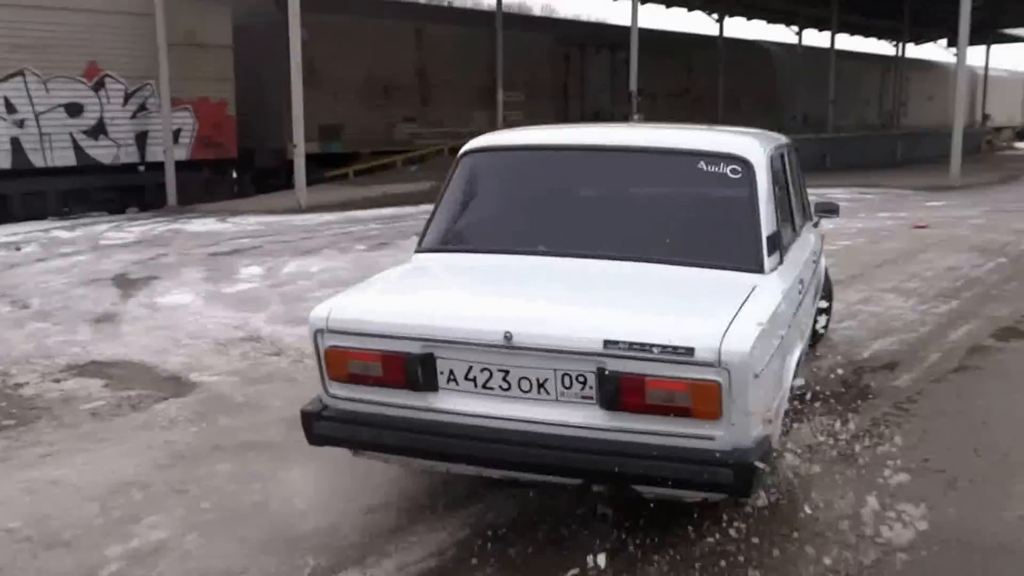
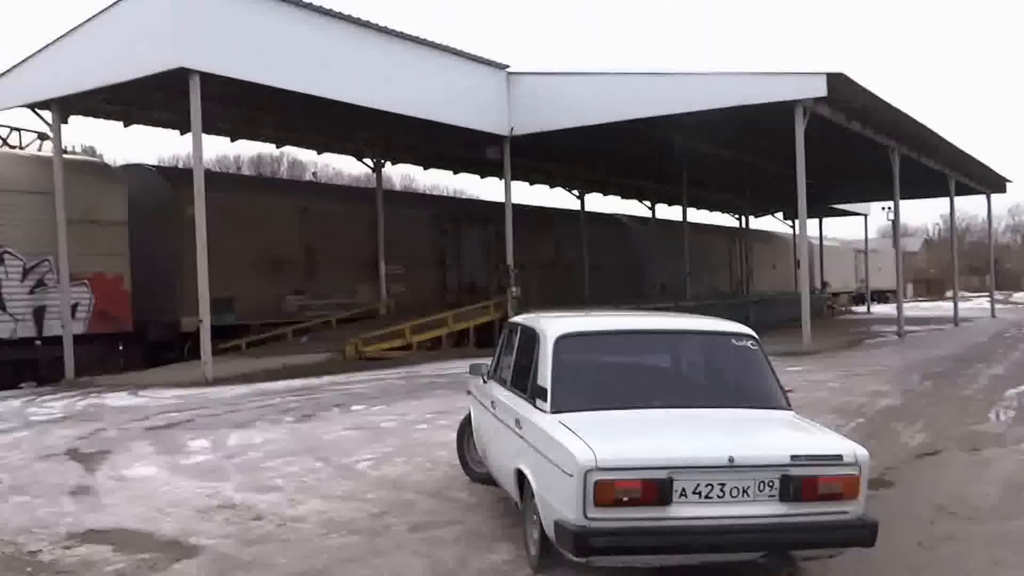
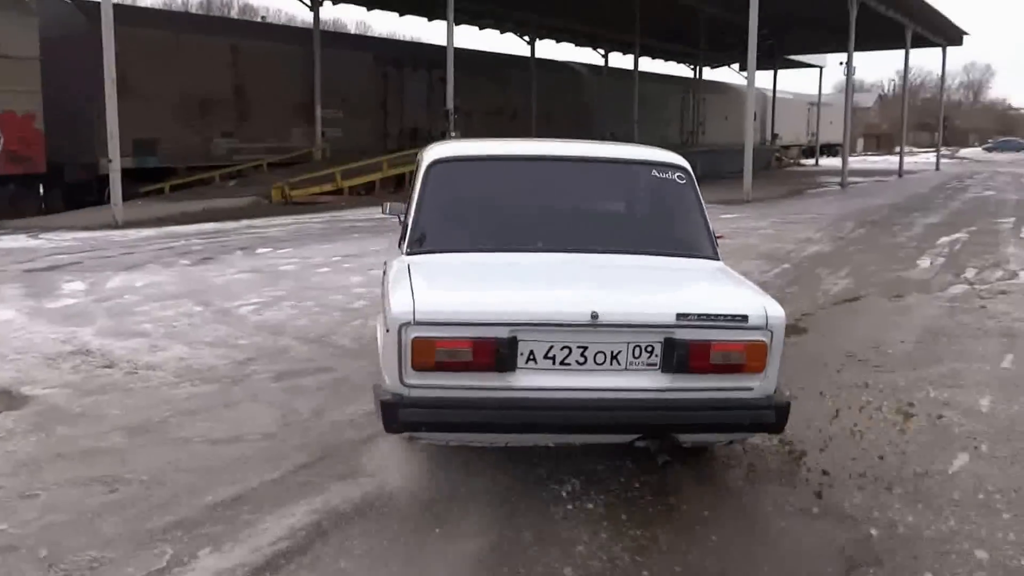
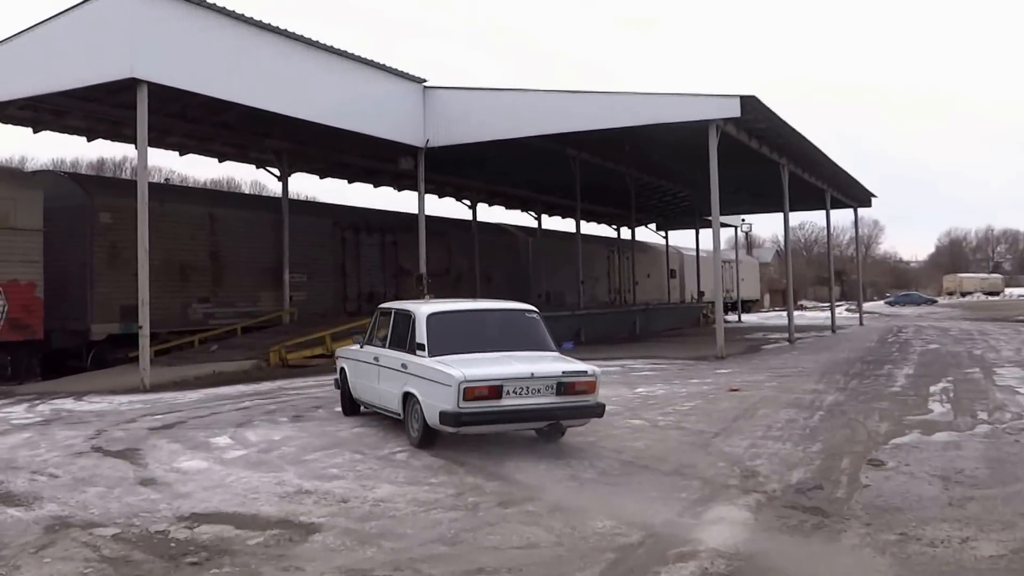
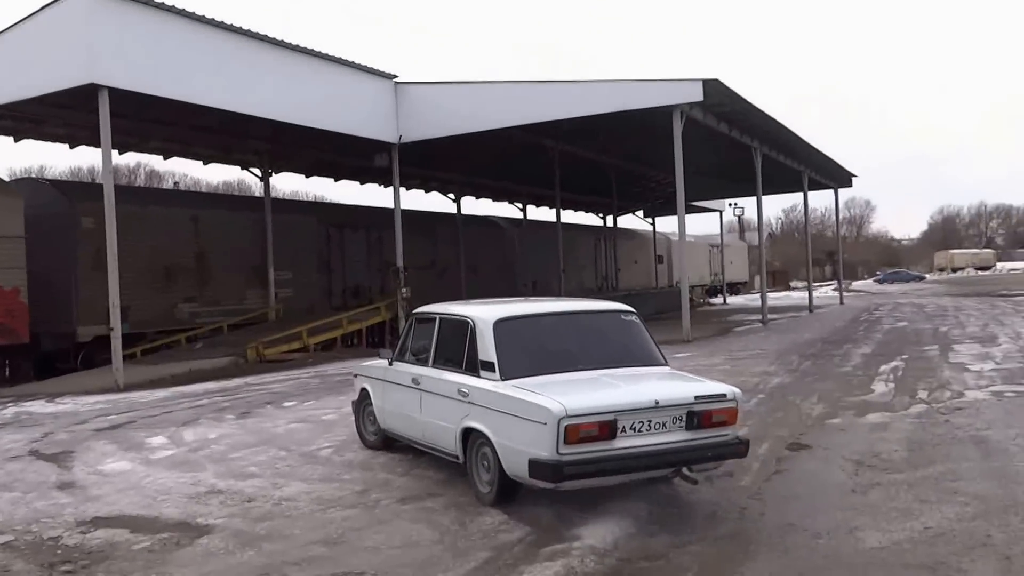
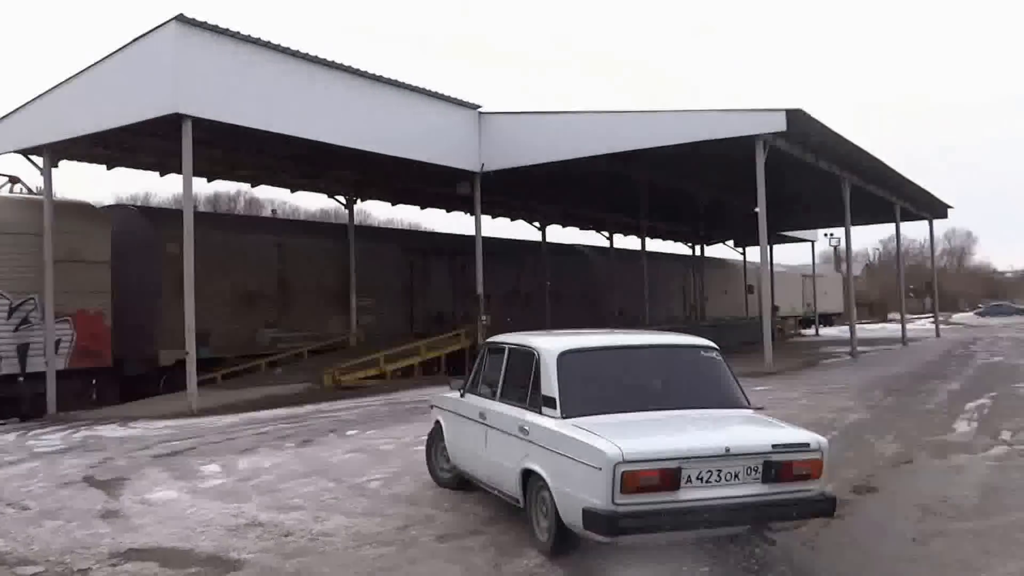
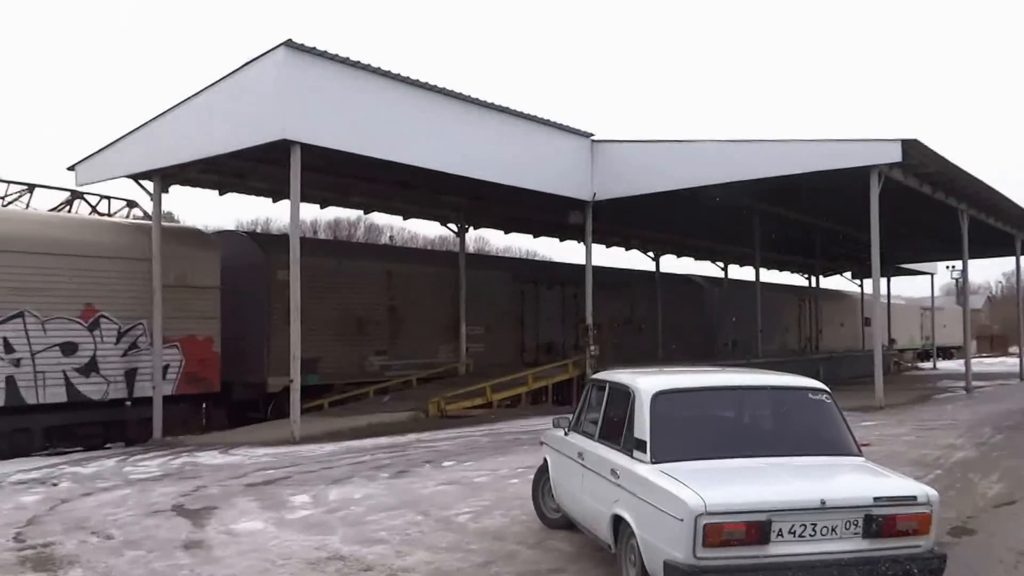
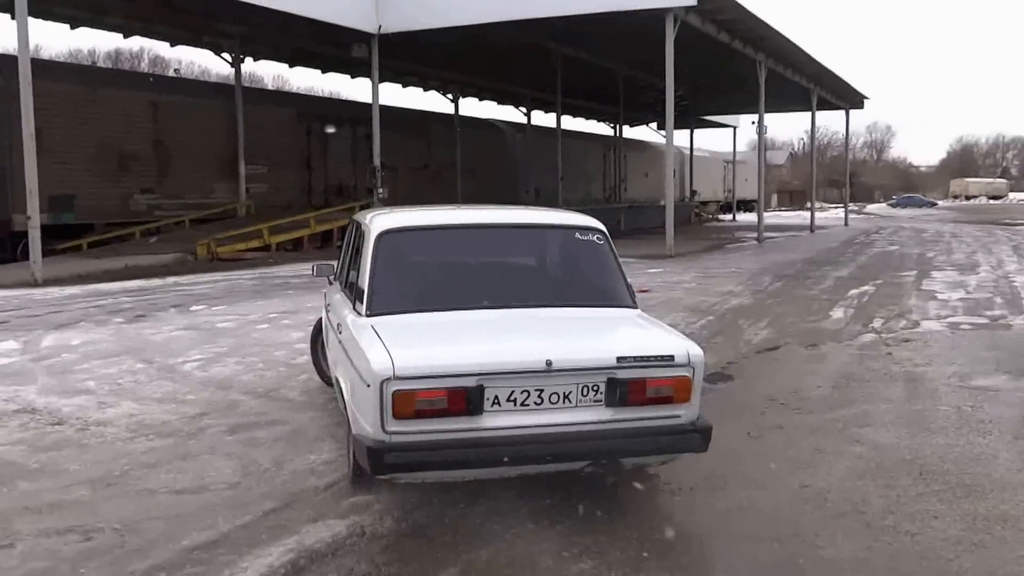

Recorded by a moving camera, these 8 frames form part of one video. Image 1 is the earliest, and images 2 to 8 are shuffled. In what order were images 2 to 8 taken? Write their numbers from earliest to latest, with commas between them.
3, 8, 2, 7, 6, 5, 4
